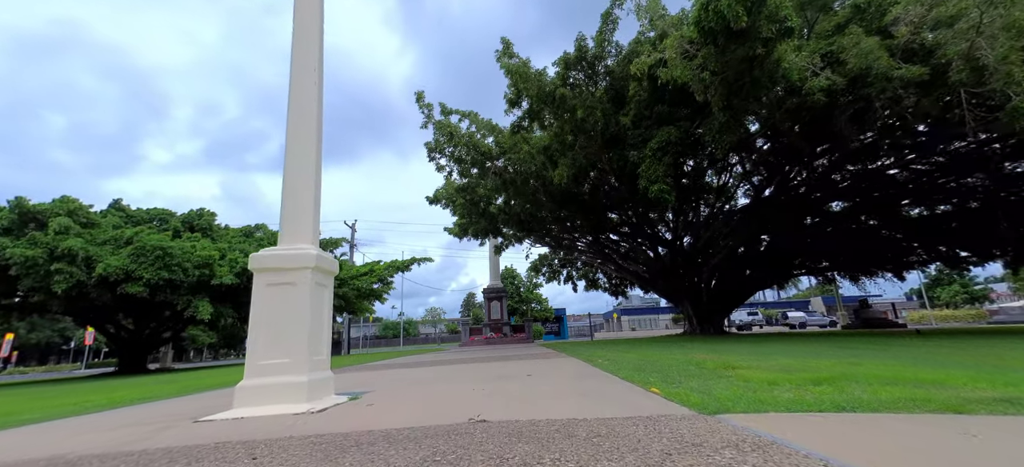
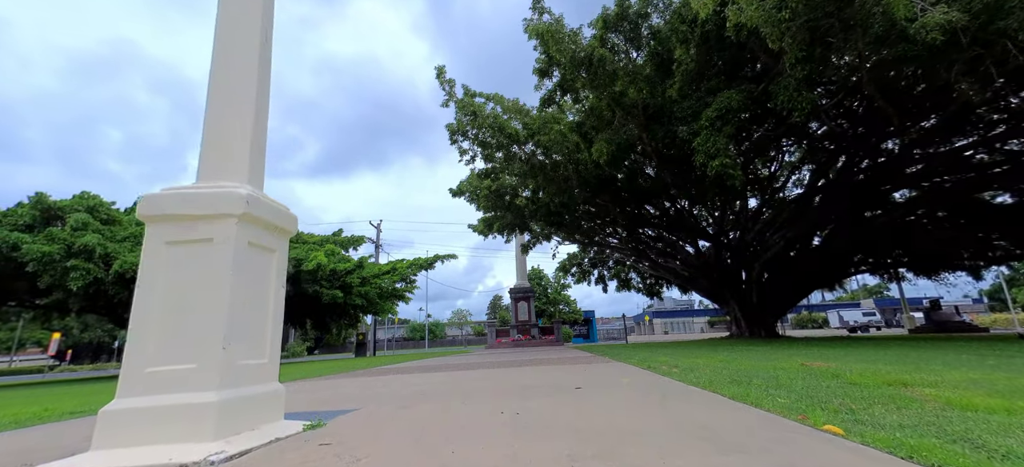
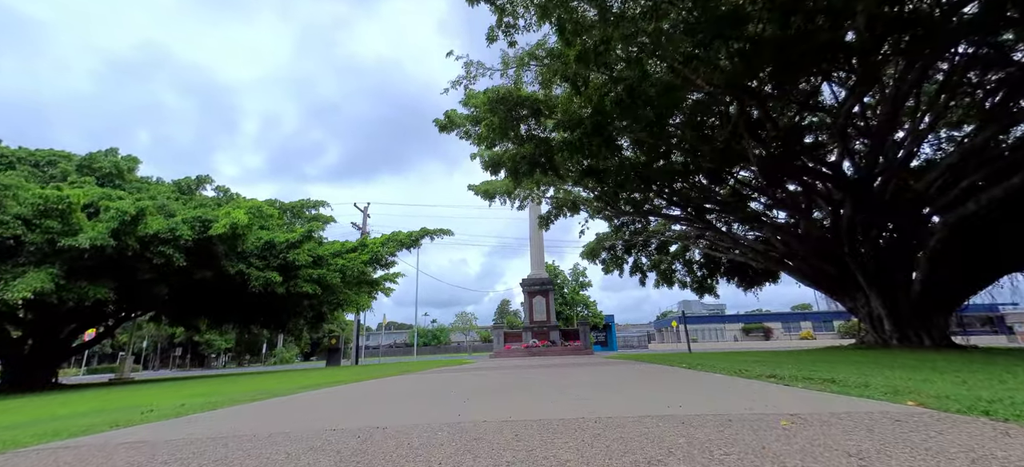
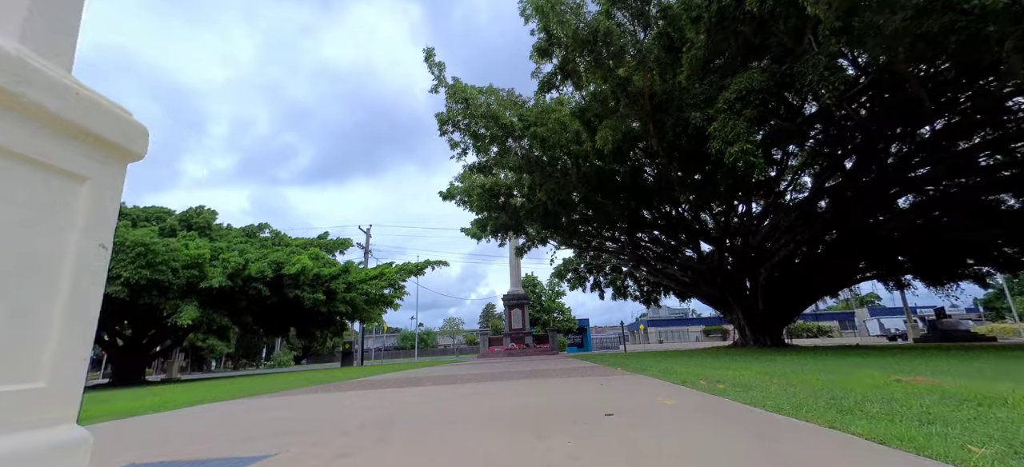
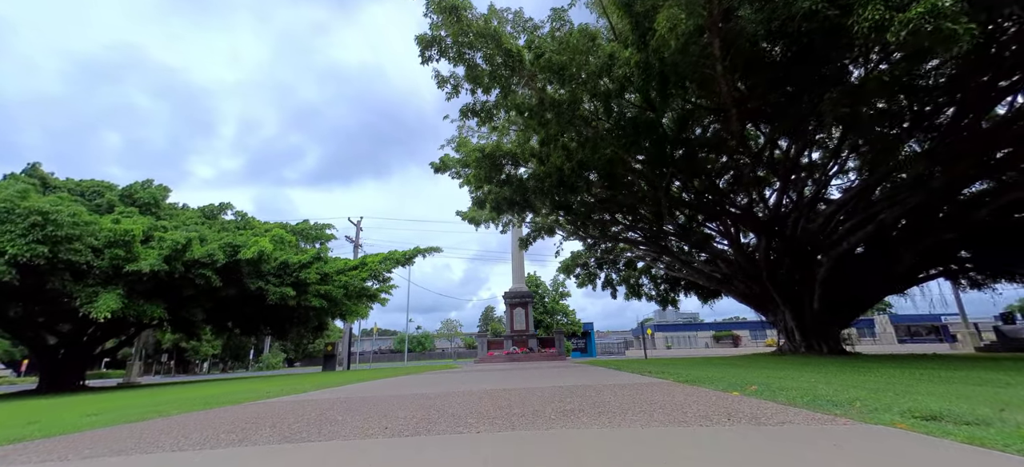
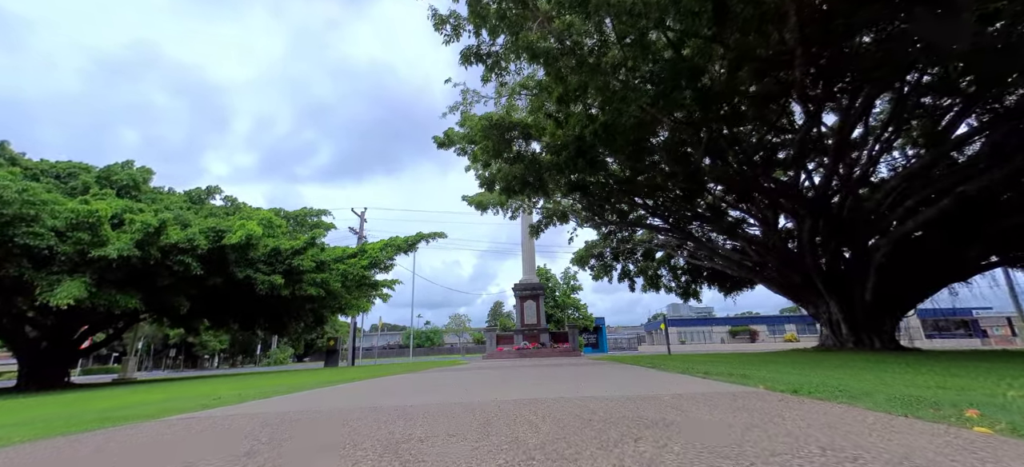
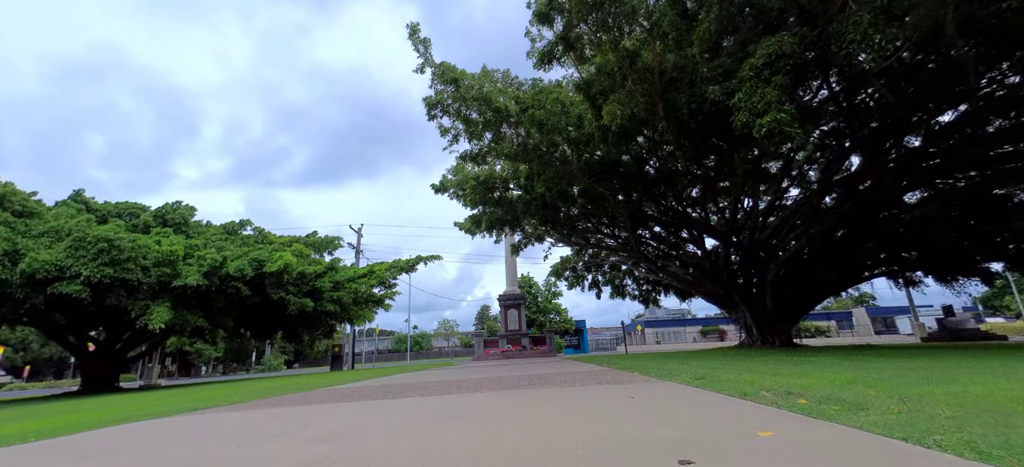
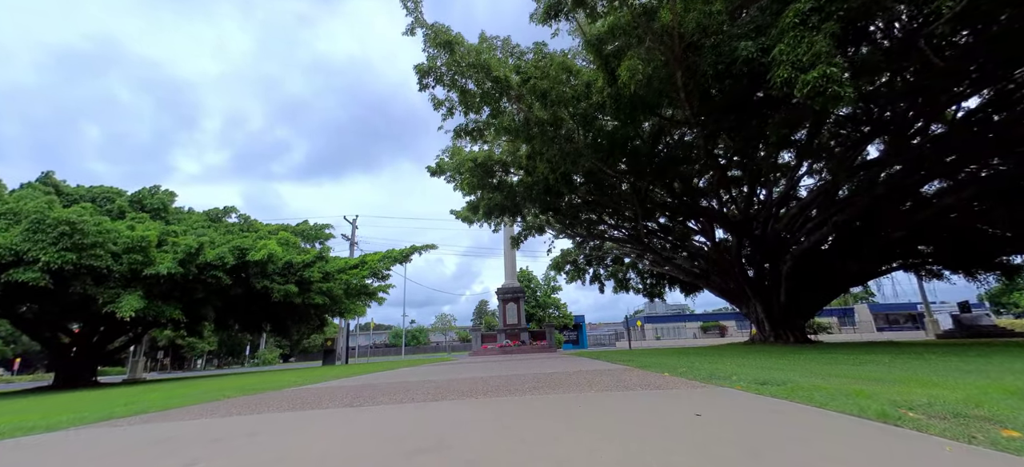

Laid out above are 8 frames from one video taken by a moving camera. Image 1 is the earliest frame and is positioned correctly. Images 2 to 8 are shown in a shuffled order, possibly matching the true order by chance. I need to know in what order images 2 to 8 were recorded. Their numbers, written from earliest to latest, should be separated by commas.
2, 4, 7, 8, 5, 6, 3
